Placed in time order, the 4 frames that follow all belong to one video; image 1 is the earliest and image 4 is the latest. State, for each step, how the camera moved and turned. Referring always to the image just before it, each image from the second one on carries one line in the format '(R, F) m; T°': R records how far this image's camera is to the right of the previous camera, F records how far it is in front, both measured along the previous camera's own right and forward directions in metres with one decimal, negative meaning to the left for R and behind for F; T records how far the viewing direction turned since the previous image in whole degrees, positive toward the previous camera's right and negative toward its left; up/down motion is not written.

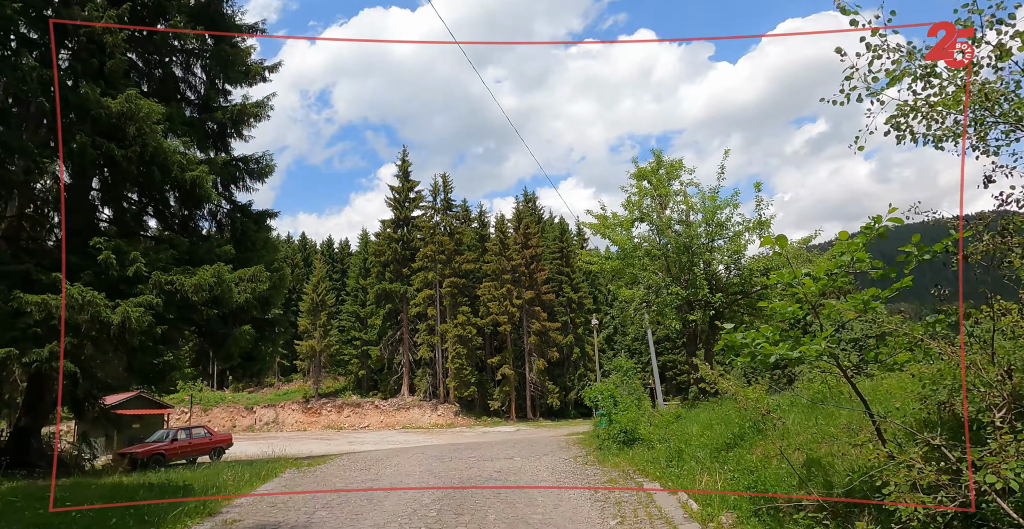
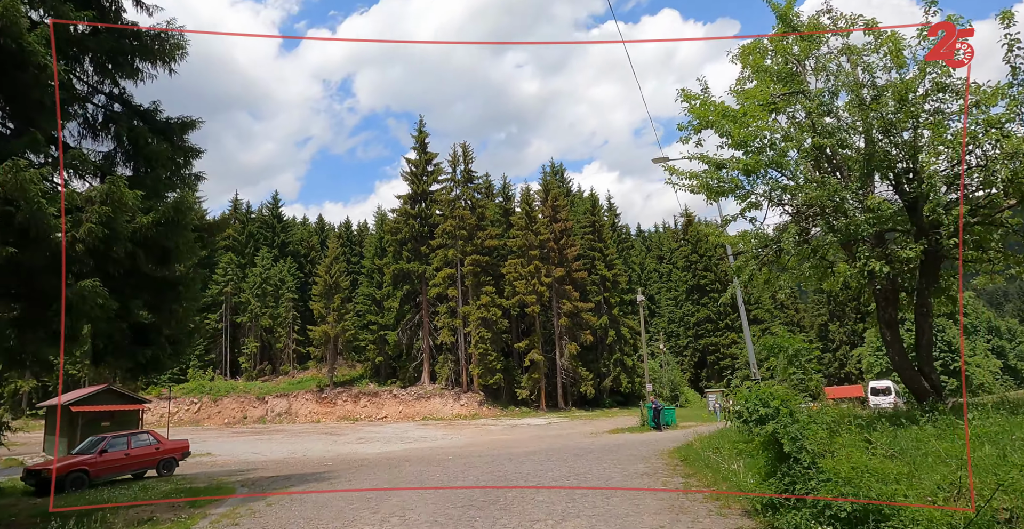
(-0.3, +4.8) m; -2°
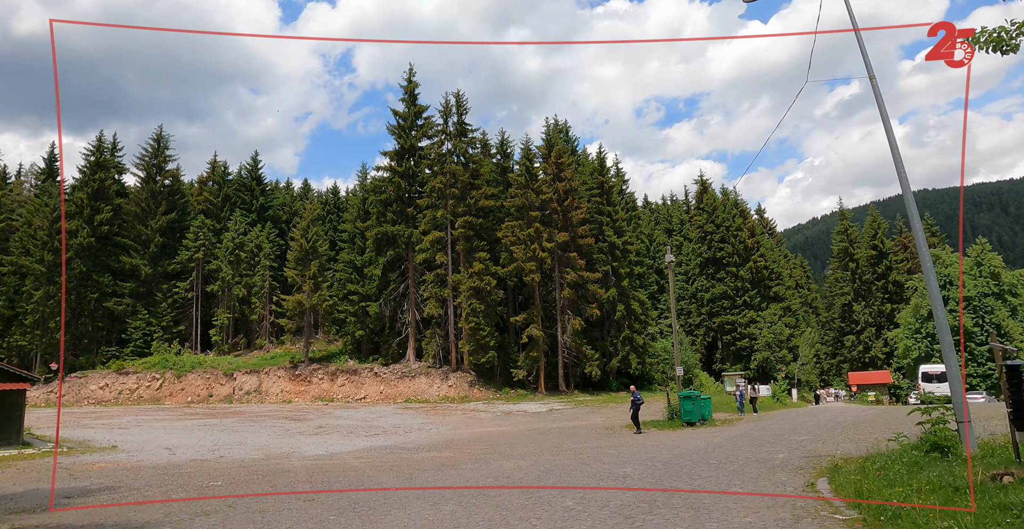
(+0.1, +5.6) m; 0°
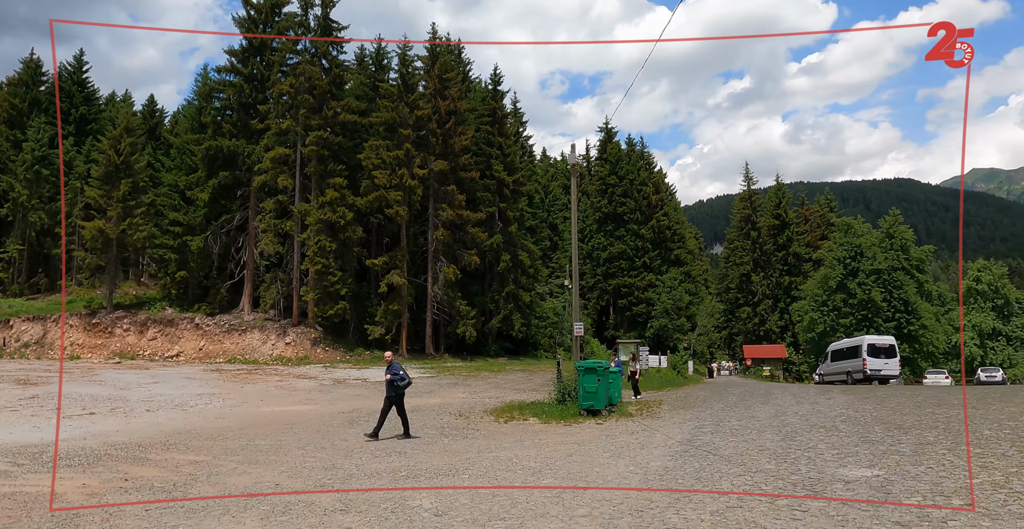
(+1.8, +7.1) m; +10°
